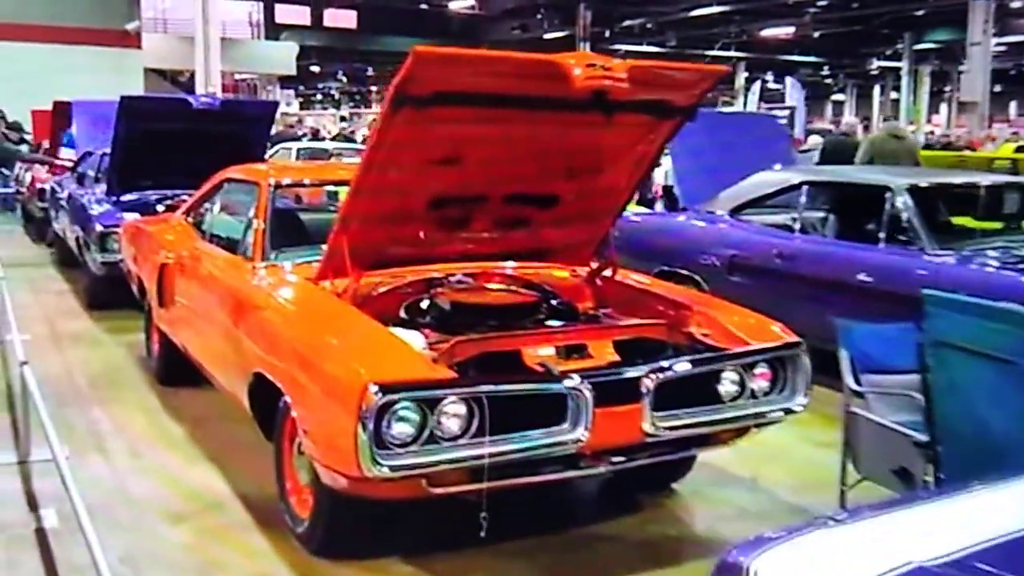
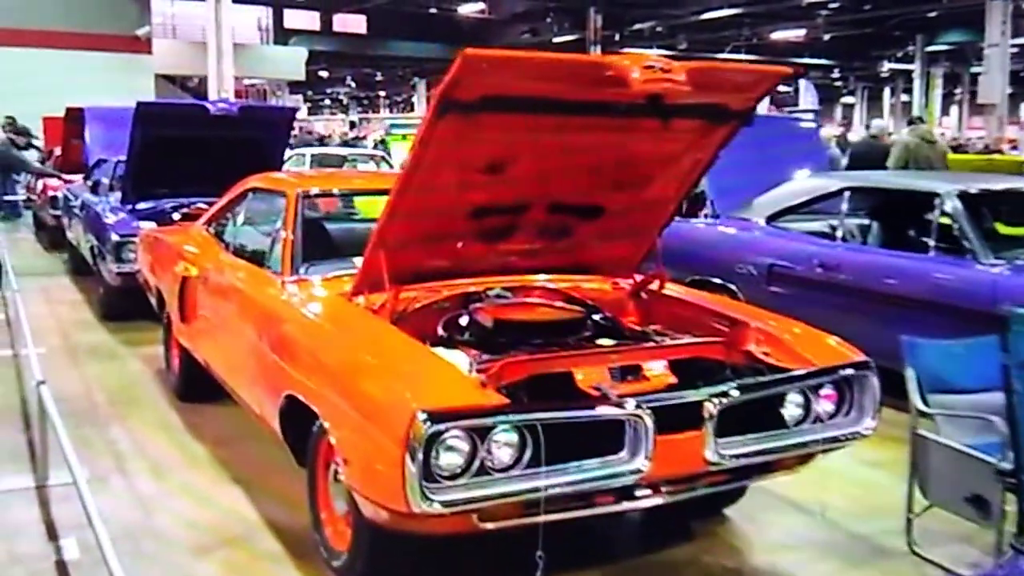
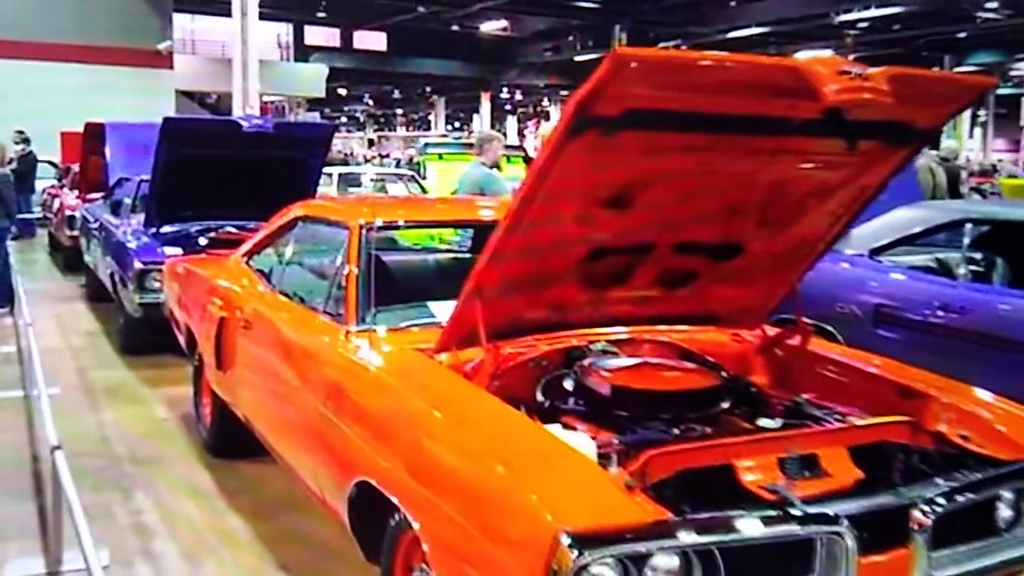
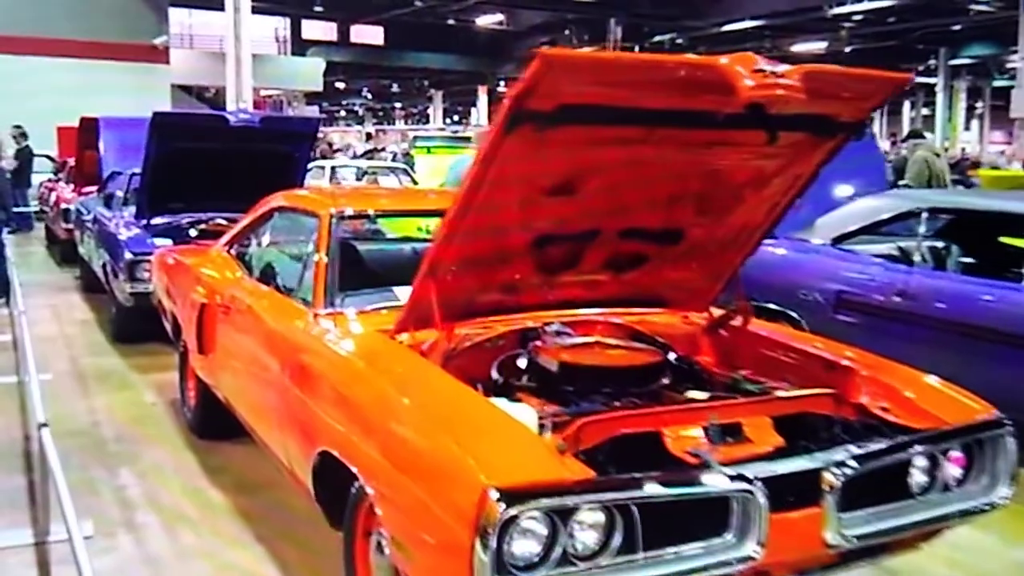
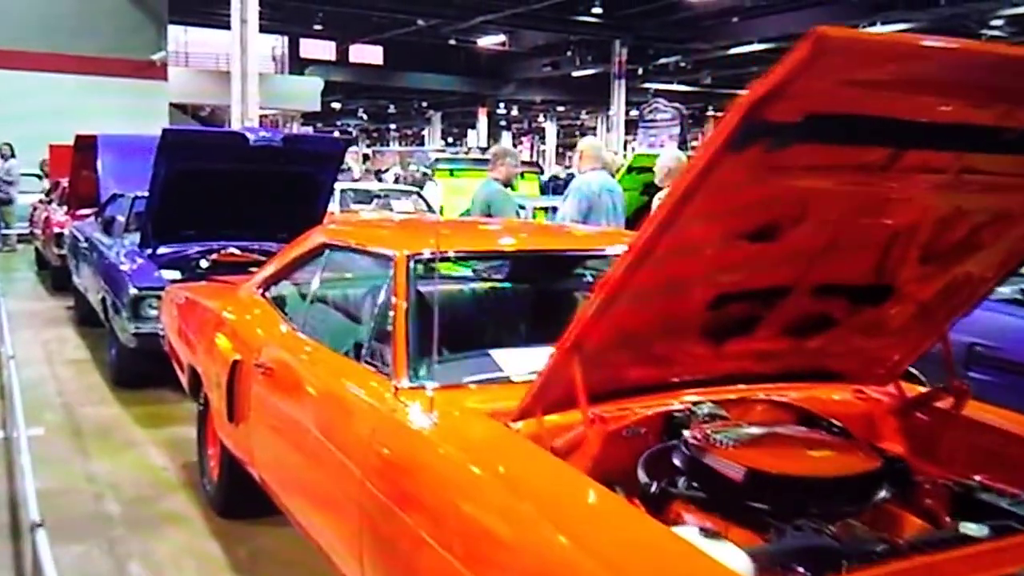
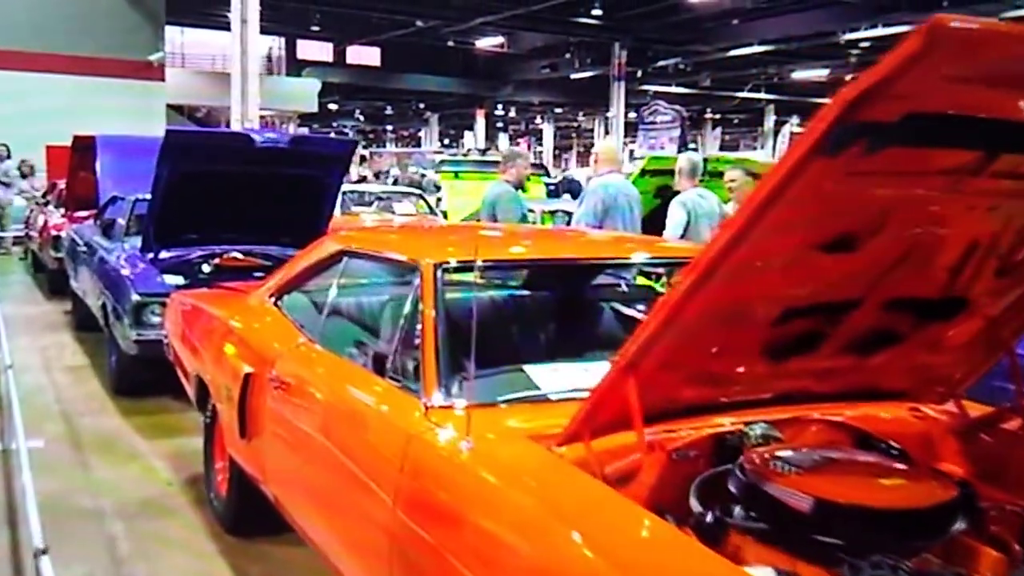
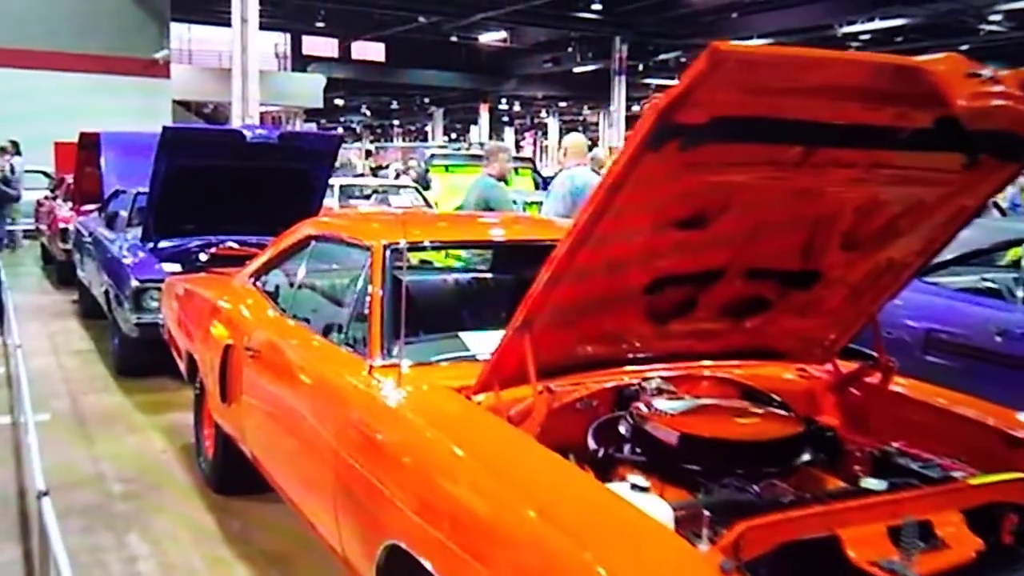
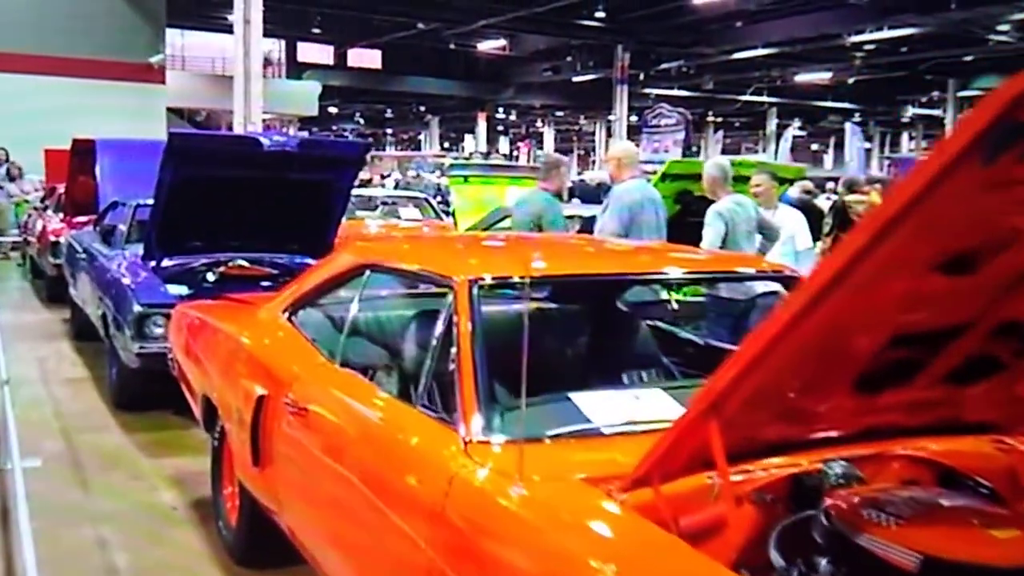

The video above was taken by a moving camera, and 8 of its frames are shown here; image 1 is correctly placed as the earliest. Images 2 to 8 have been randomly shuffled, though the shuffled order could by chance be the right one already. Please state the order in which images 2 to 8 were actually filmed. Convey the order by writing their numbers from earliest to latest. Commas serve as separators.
2, 4, 3, 7, 5, 6, 8
